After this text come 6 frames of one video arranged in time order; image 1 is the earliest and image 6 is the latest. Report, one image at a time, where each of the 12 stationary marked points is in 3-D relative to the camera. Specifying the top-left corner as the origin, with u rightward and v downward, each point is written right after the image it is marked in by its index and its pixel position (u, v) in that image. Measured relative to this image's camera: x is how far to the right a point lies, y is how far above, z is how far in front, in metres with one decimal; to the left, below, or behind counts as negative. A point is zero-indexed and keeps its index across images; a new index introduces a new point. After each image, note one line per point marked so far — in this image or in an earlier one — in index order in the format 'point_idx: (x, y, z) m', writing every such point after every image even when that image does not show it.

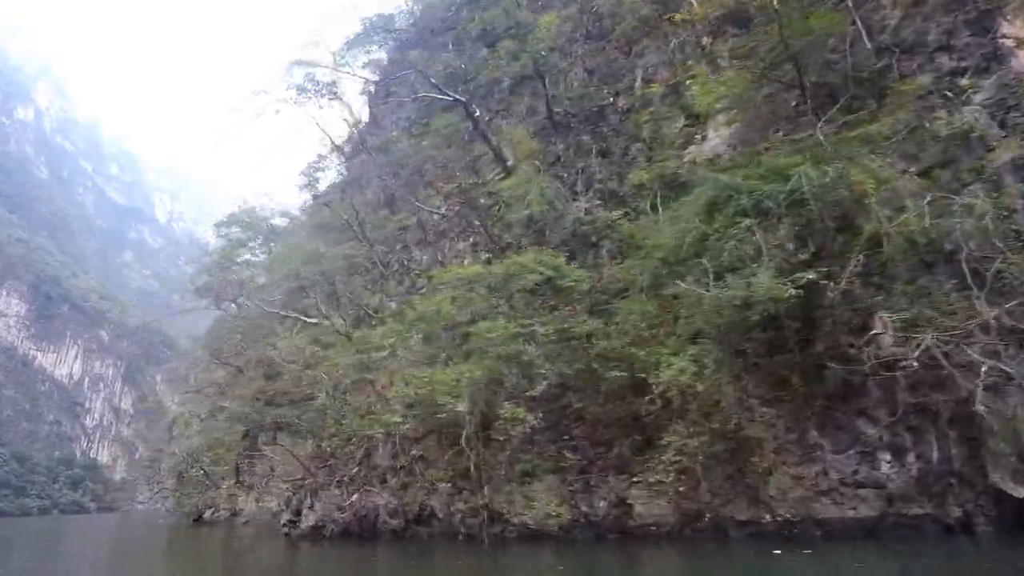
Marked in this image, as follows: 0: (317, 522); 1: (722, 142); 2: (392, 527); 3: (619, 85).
0: (-4.4, -5.3, +12.5) m
1: (+4.2, +2.9, +11.0) m
2: (-2.4, -4.9, +11.4) m
3: (+2.7, +5.1, +14.1) m
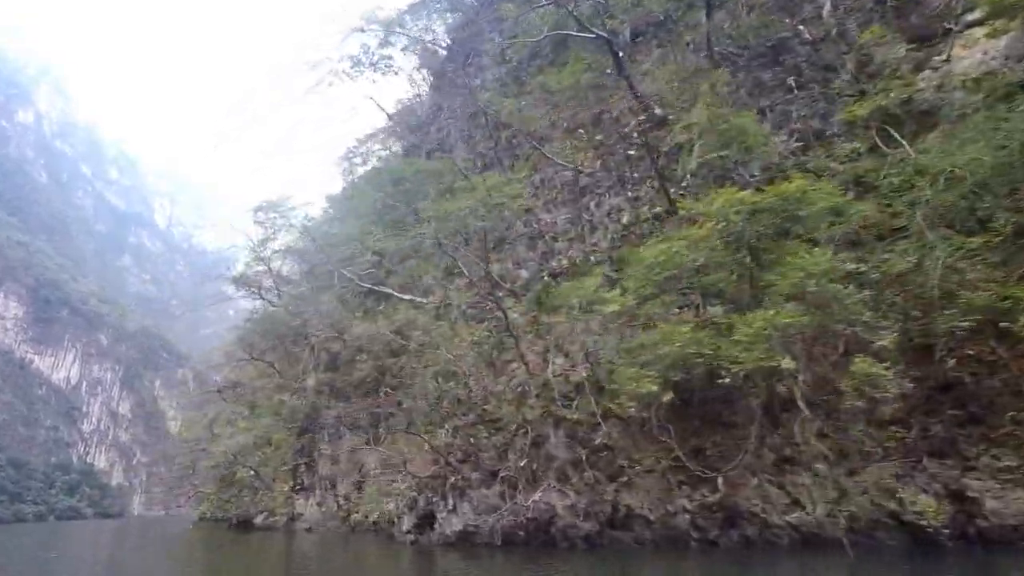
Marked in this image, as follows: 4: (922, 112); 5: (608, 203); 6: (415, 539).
0: (-0.9, -4.4, +10.4) m
1: (+7.7, +3.8, +9.1) m
2: (+1.1, -4.1, +9.3) m
3: (+6.2, +5.9, +12.2) m
4: (+7.0, +3.0, +9.6) m
5: (+2.2, +1.9, +12.7) m
6: (-2.0, -5.2, +11.6) m
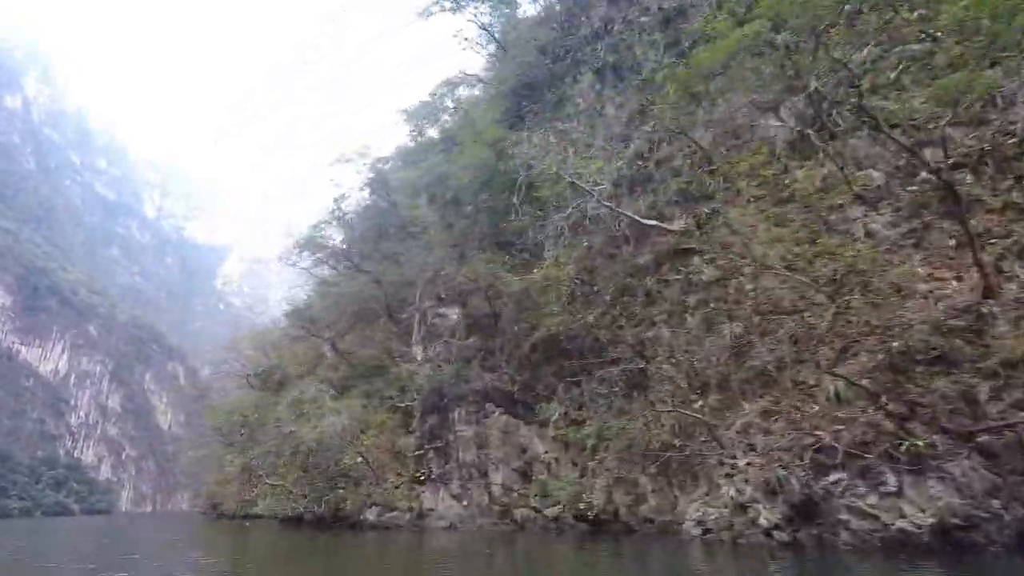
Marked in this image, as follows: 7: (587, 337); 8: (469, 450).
0: (+5.1, -2.8, +6.7) m
1: (+13.8, +5.3, +5.6) m
2: (+7.1, -2.4, +5.7) m
3: (+12.4, +7.5, +8.7) m
4: (+13.1, +4.5, +6.1) m
5: (+8.2, +3.5, +9.1) m
6: (+3.9, -3.5, +7.9) m
7: (+1.9, -1.3, +15.0) m
8: (-1.3, -5.0, +17.4) m
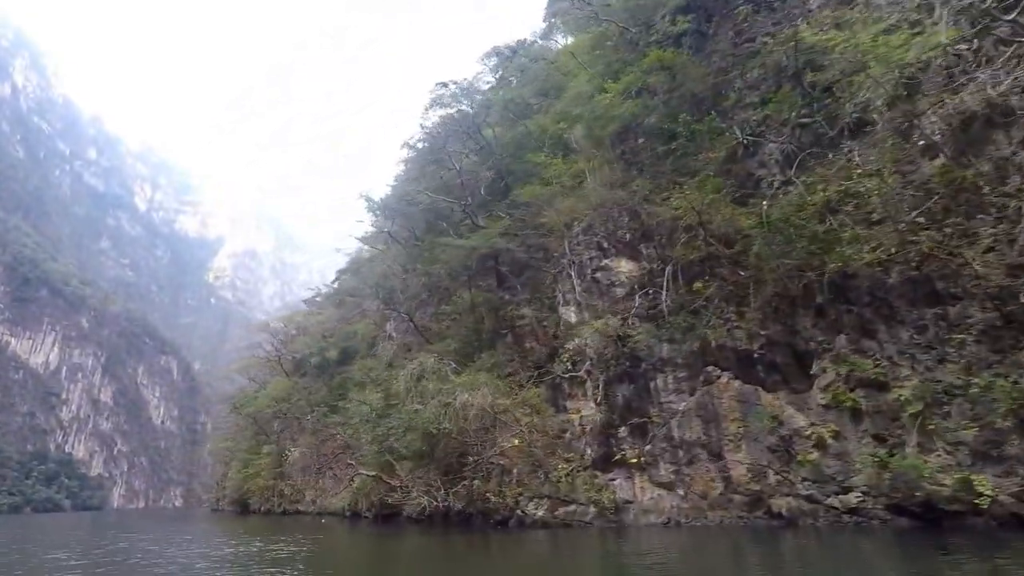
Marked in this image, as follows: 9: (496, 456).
0: (+11.0, -1.2, +3.2) m
1: (+19.8, +6.8, +2.2) m
2: (+13.0, -0.8, +2.1) m
3: (+18.3, +9.0, +5.2) m
4: (+19.1, +6.0, +2.7) m
5: (+14.1, +5.1, +5.6) m
6: (+9.8, -1.9, +4.3) m
7: (+7.7, +0.3, +11.4) m
8: (+4.4, -3.3, +13.8) m
9: (-0.2, -5.1, +17.3) m
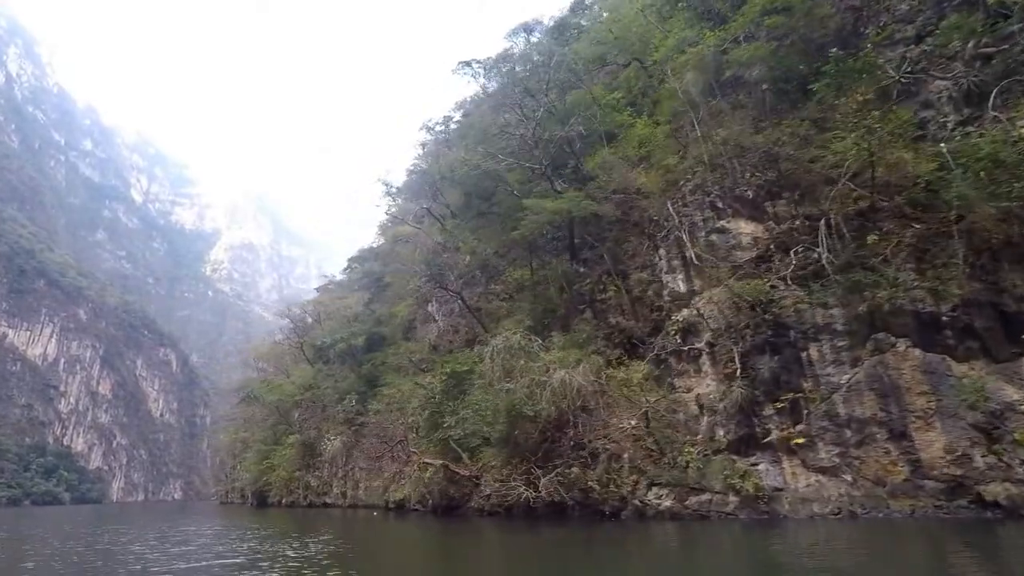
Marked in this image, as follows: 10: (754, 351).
0: (+14.1, -0.3, +1.3) m
1: (+23.0, +7.6, +0.2) m
2: (+16.2, 0.0, +0.2) m
3: (+21.5, +9.9, +3.2) m
4: (+22.3, +6.9, +0.8) m
5: (+17.3, +6.0, +3.6) m
6: (+13.0, -1.0, +2.4) m
7: (+10.8, +1.3, +9.4) m
8: (+7.5, -2.3, +11.9) m
9: (+2.9, -4.1, +15.4) m
10: (+5.9, -1.6, +13.6) m
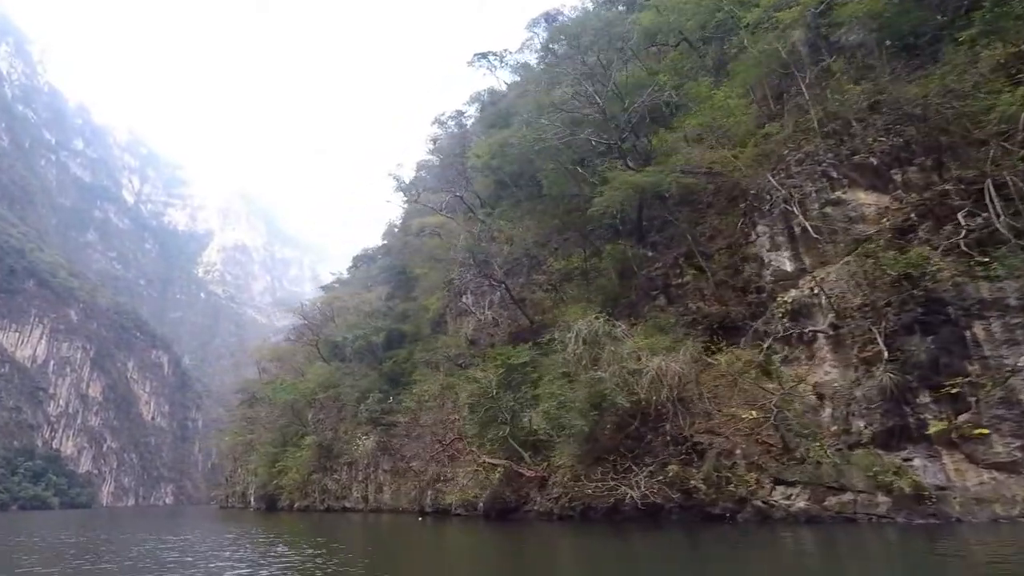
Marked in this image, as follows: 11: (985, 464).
0: (+16.8, +0.4, -0.2) m
1: (+25.7, +8.2, -1.1) m
2: (+18.9, +0.7, -1.3) m
3: (+24.2, +10.5, +1.9) m
4: (+25.0, +7.5, -0.6) m
5: (+20.0, +6.6, +2.2) m
6: (+15.6, -0.3, +0.8) m
7: (+13.4, +1.9, +7.8) m
8: (+10.0, -1.7, +10.2) m
9: (+5.3, -3.4, +13.6) m
10: (+8.4, -0.9, +12.0) m
11: (+9.4, -3.3, +10.6) m
